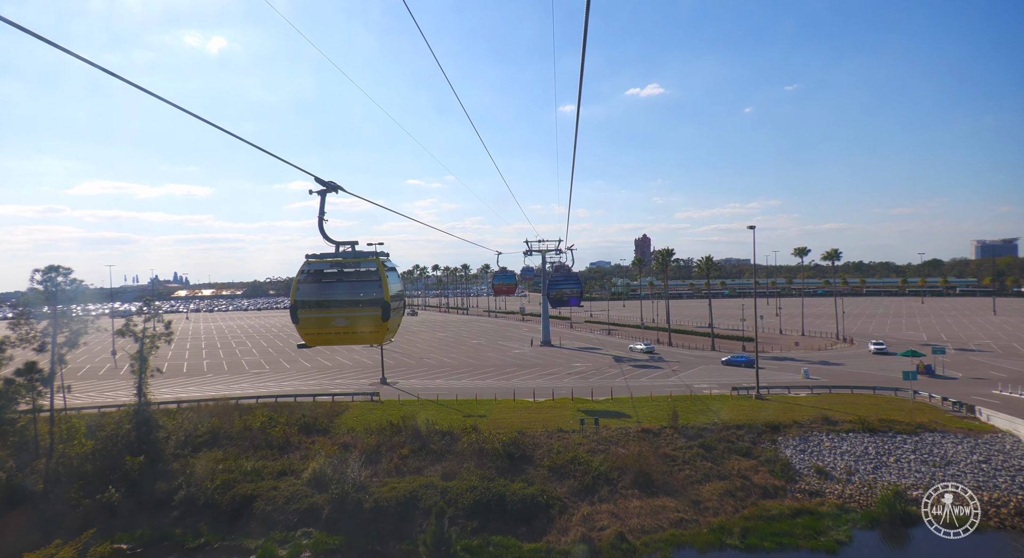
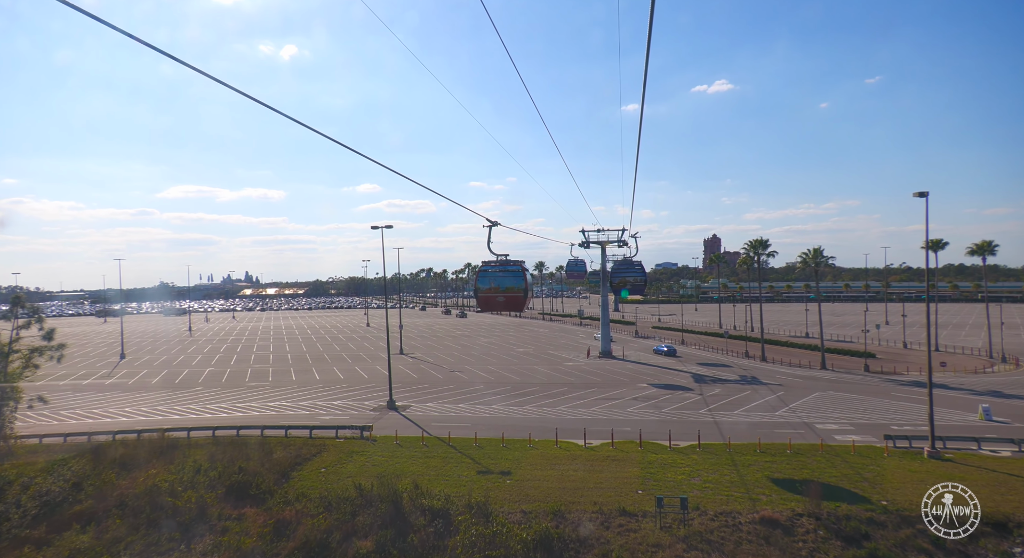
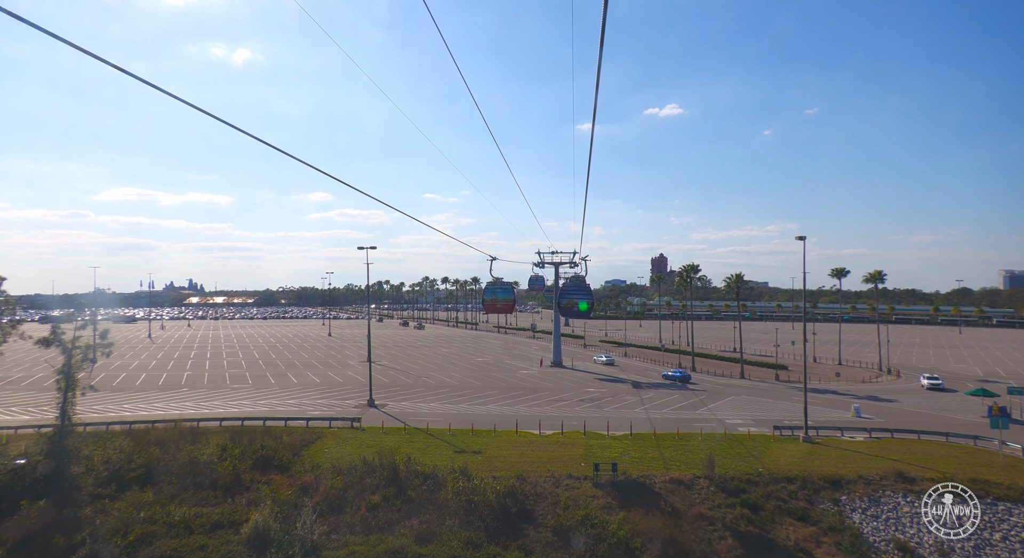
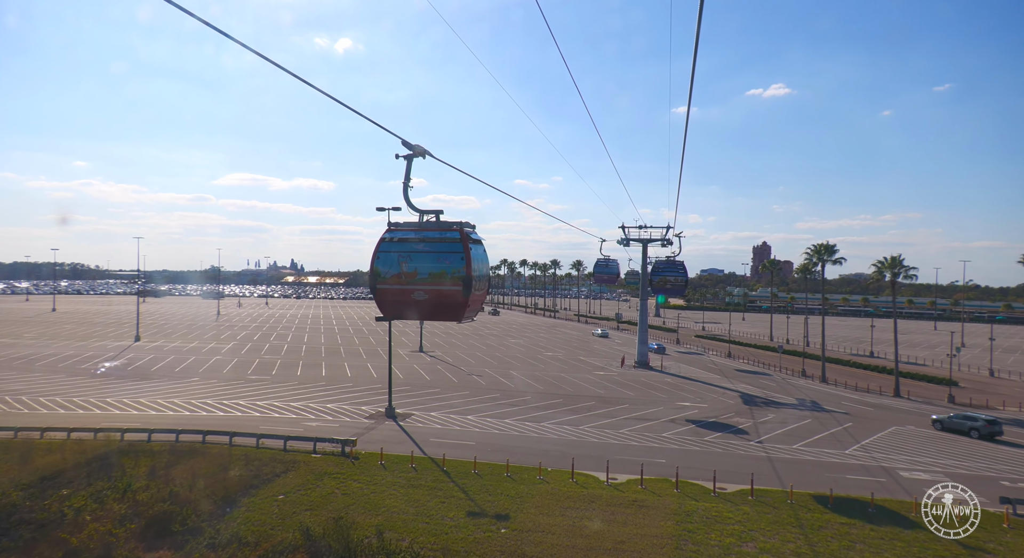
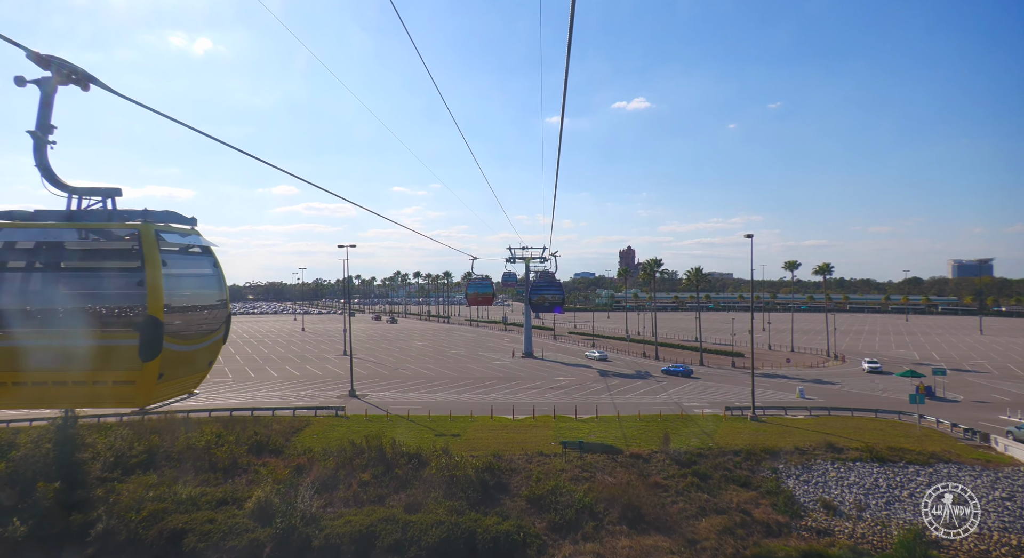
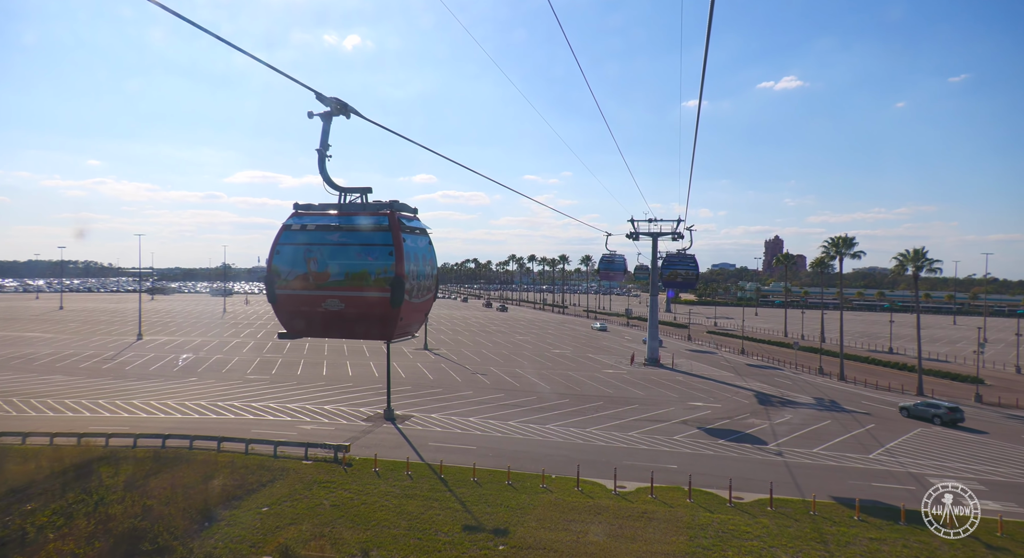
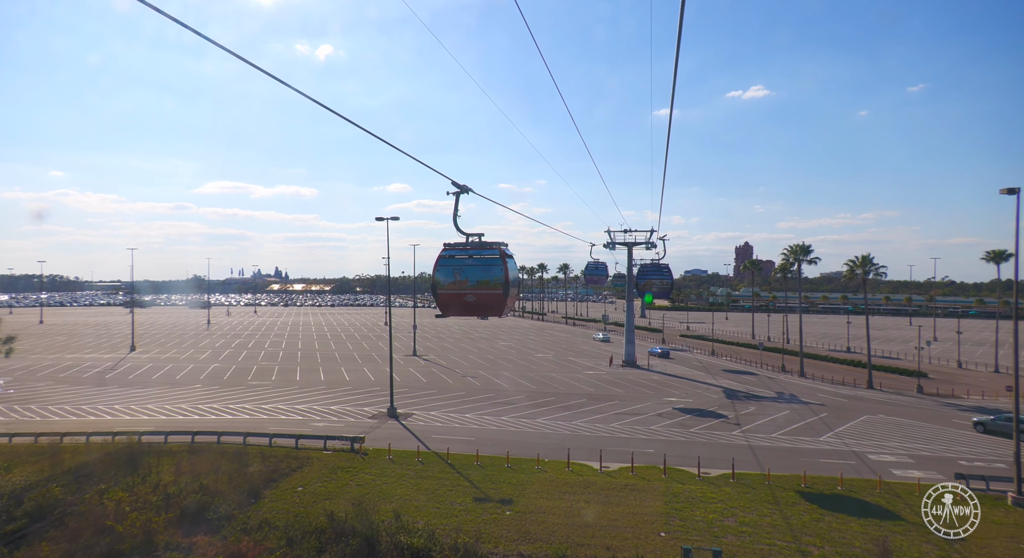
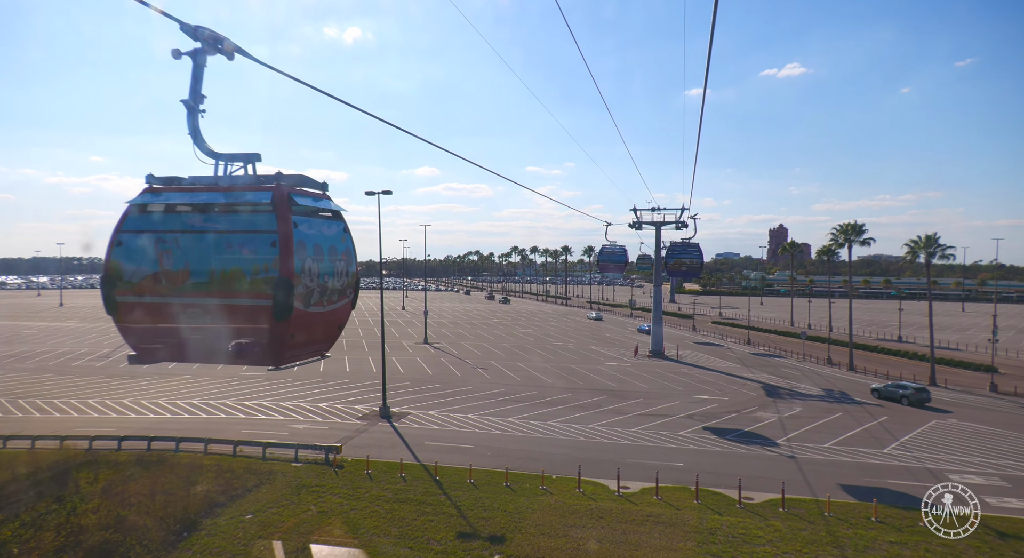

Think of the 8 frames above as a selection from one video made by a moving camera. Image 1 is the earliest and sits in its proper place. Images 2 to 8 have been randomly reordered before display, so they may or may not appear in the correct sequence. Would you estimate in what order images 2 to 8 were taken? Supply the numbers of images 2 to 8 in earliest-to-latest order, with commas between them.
5, 3, 2, 7, 4, 6, 8
